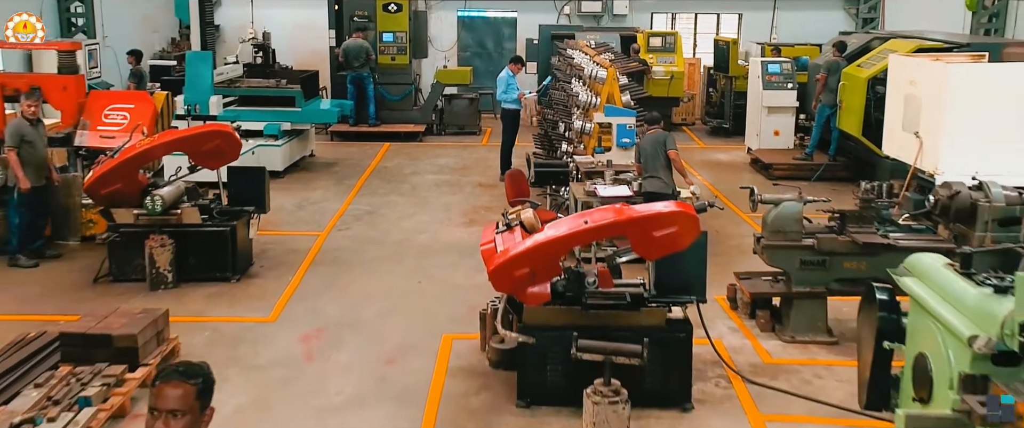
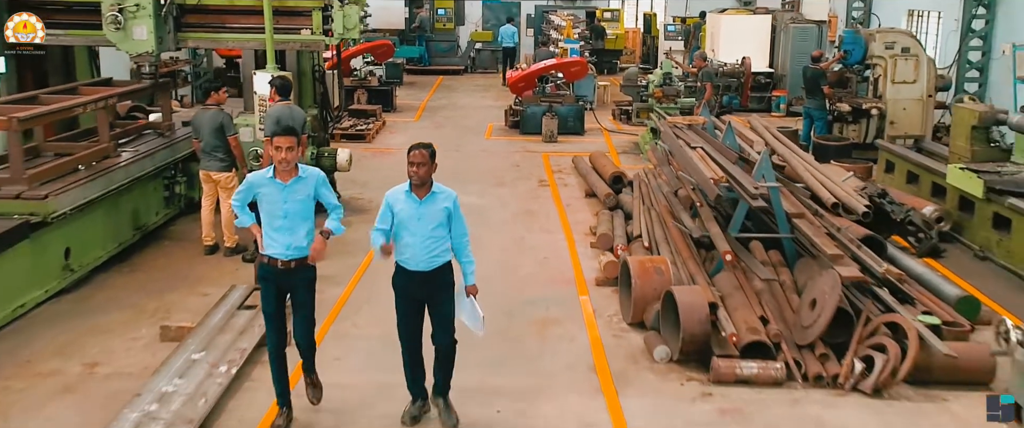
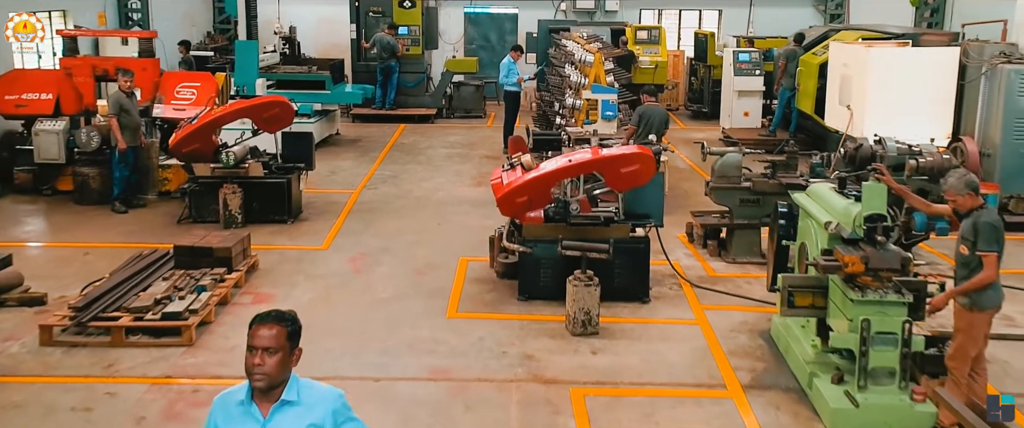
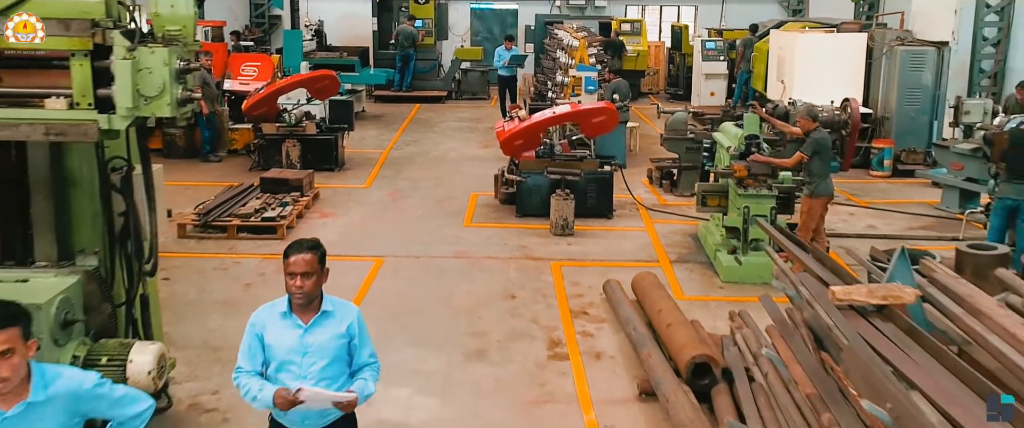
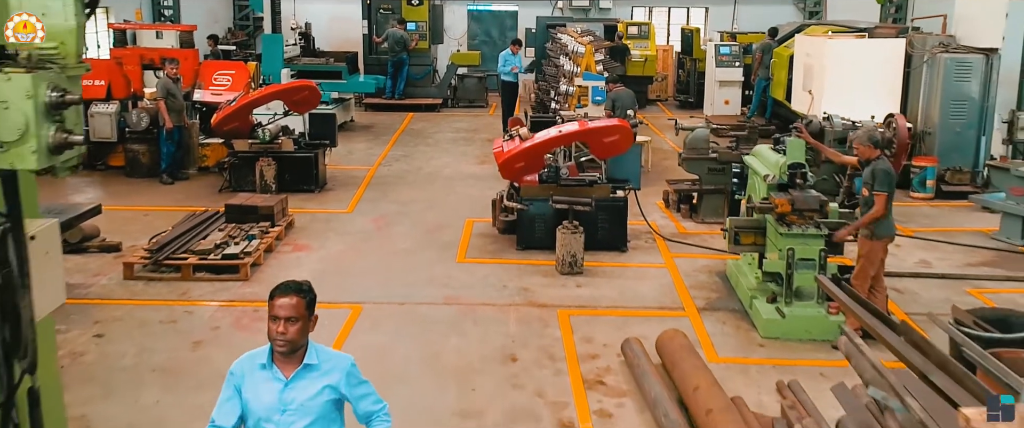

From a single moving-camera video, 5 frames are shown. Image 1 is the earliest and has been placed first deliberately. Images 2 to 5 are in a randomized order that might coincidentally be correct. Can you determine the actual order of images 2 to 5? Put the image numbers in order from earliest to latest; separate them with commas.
3, 5, 4, 2
